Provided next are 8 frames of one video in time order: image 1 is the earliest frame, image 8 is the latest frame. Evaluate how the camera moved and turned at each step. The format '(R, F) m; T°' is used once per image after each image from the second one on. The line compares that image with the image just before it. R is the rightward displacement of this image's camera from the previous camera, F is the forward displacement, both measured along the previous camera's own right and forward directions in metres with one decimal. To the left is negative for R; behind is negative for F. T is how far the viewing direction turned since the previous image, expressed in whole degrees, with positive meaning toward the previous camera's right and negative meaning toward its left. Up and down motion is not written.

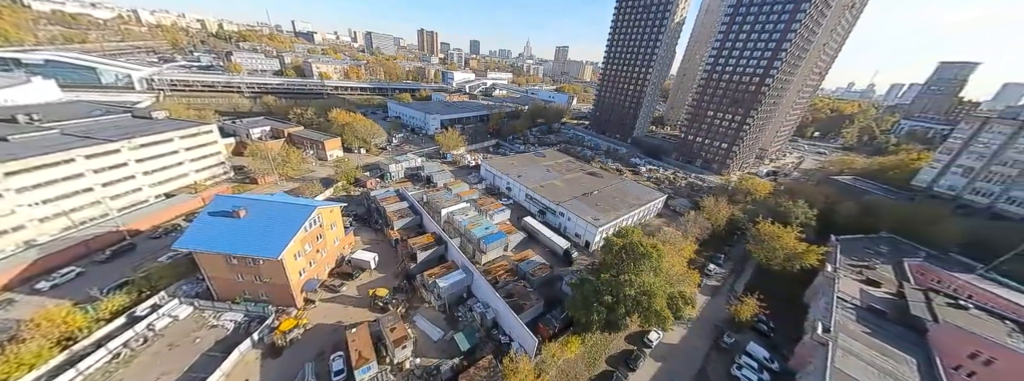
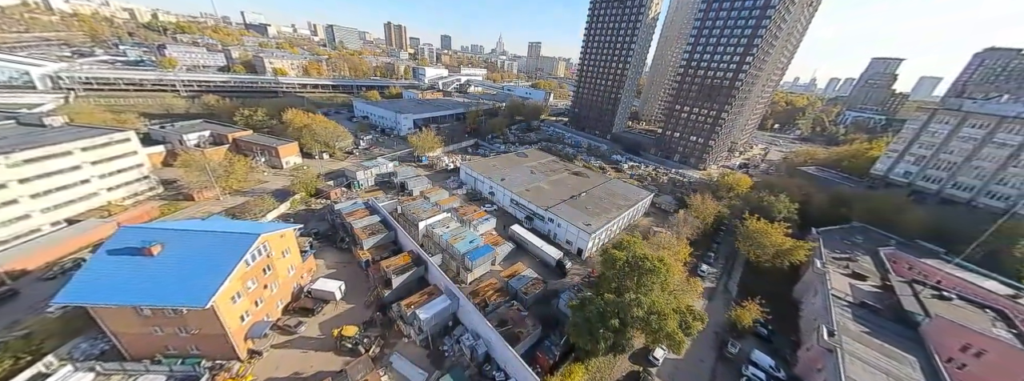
(-0.5, +2.0) m; +5°
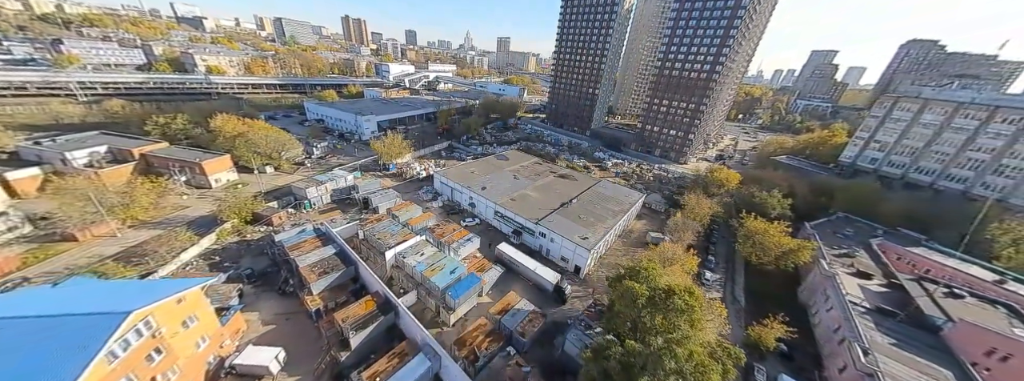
(-0.5, +3.2) m; +5°
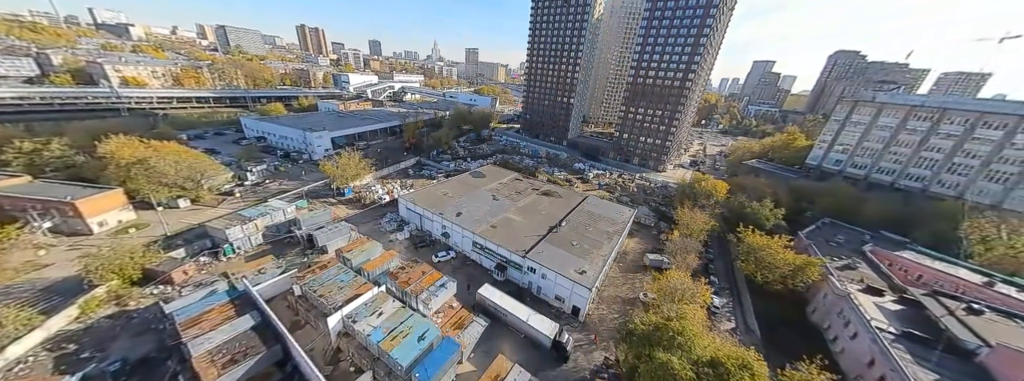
(-0.3, +3.3) m; +5°
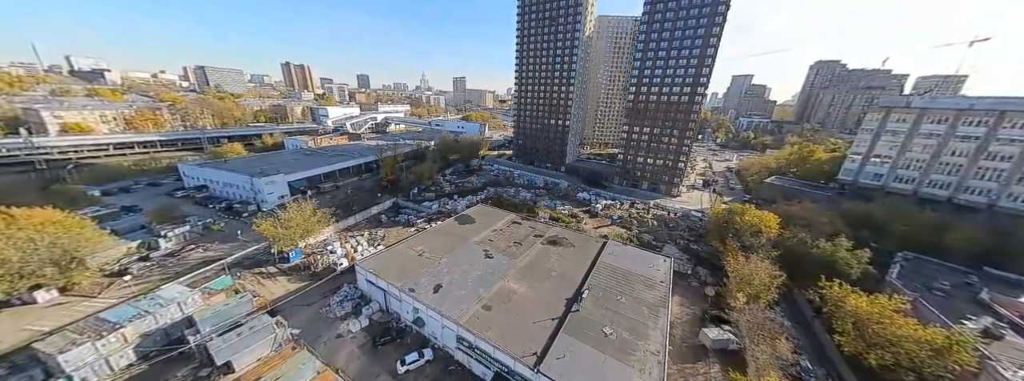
(0.0, +5.8) m; +1°
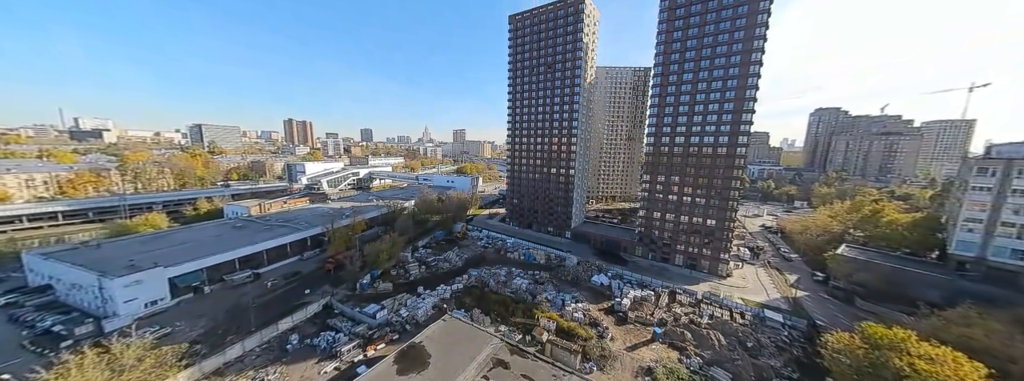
(+1.2, +9.0) m; 0°
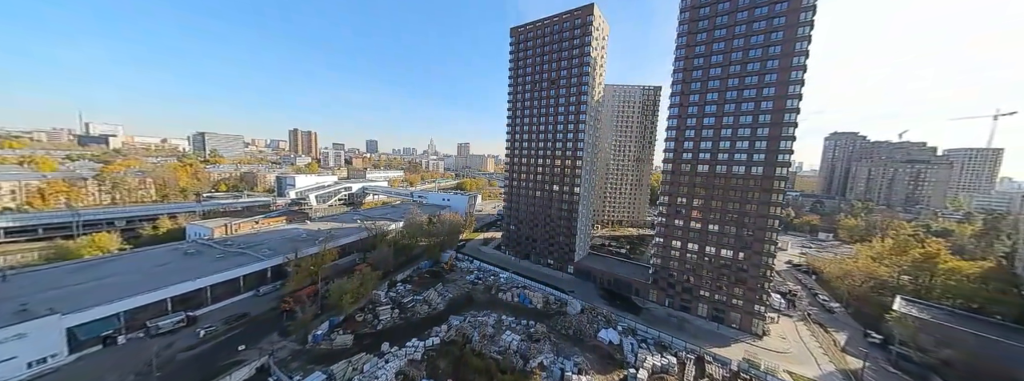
(+0.9, +4.1) m; -1°
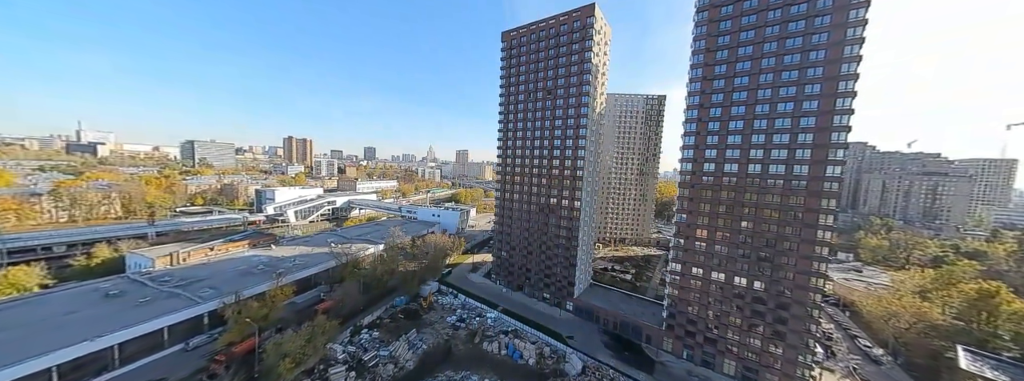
(+1.0, +4.2) m; 0°
